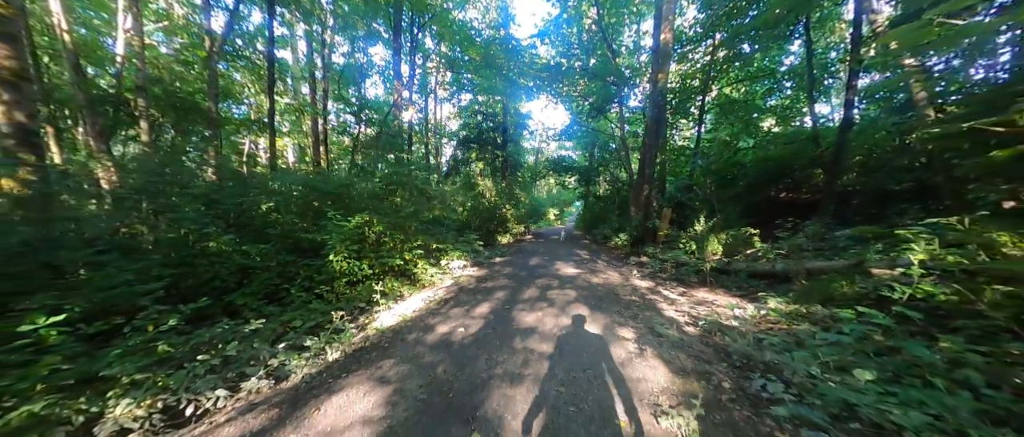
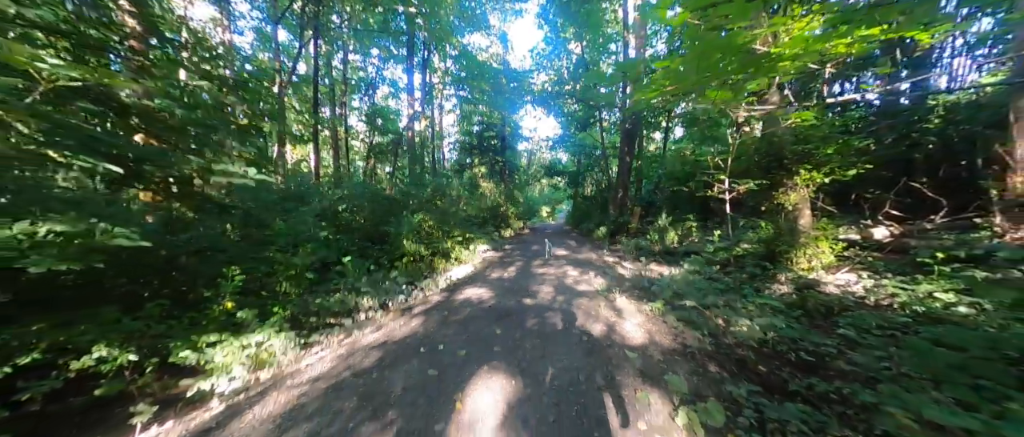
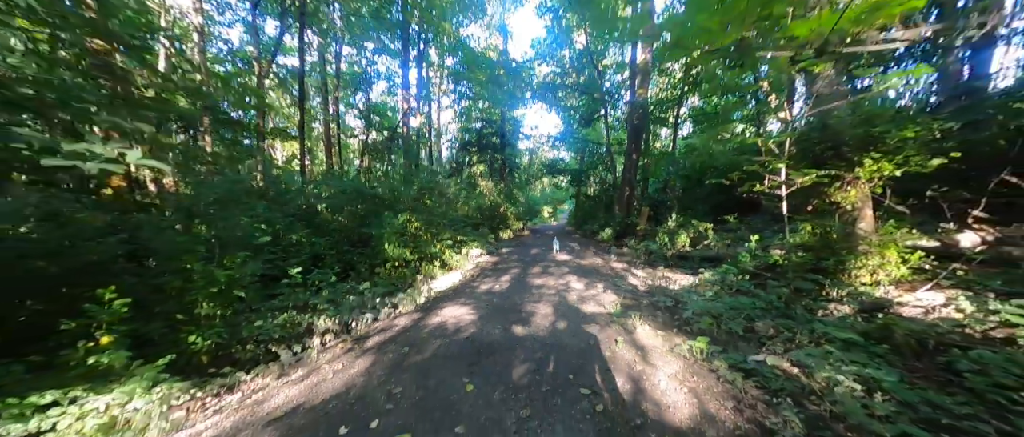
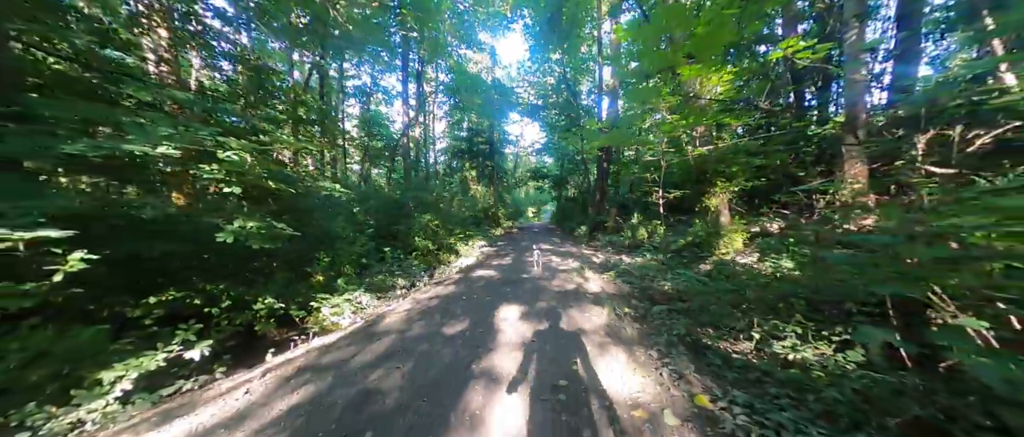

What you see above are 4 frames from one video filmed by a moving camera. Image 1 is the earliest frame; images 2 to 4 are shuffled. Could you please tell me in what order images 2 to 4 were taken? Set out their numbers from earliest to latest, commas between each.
3, 2, 4
